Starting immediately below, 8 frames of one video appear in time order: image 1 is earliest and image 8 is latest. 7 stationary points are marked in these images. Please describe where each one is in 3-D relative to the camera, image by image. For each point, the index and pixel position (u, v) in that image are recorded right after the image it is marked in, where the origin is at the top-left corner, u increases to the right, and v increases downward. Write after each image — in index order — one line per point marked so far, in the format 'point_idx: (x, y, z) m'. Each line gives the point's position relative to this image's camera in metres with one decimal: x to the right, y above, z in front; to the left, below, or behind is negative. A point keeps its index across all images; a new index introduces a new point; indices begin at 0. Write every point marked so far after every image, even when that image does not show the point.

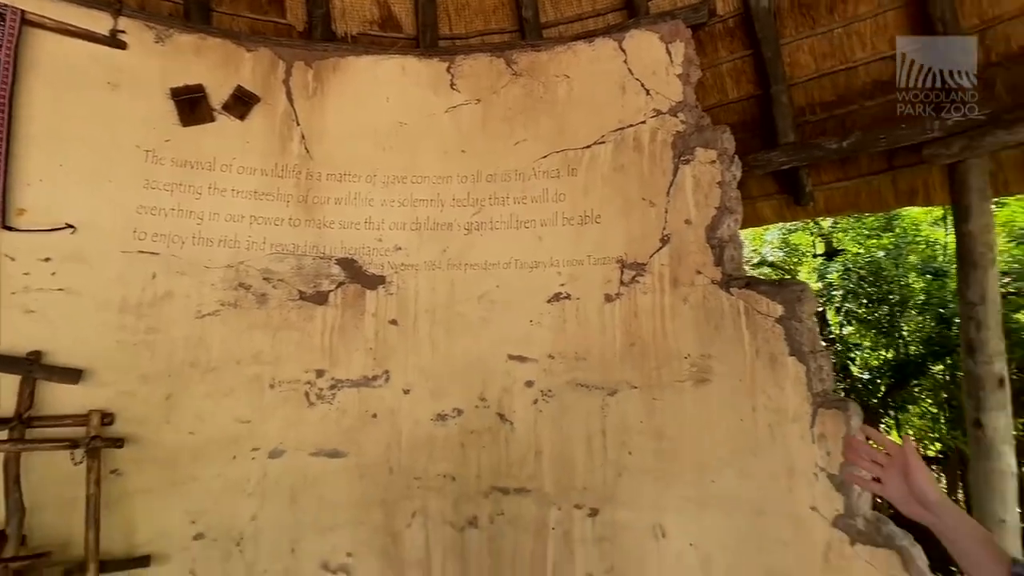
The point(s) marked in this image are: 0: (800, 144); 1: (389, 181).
0: (+2.1, +1.0, +4.4) m
1: (-0.9, +0.7, +4.3) m
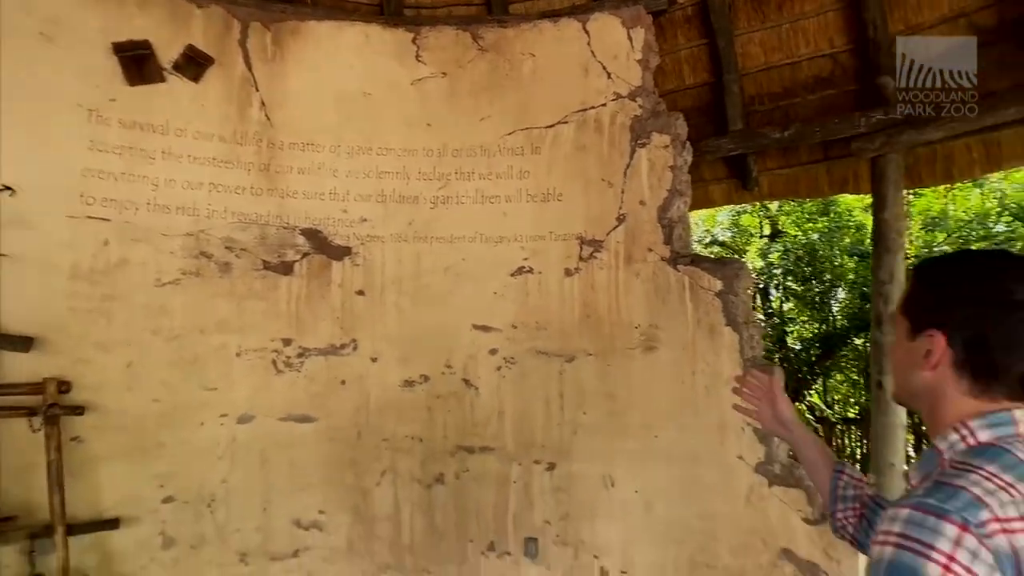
0: (+1.8, +1.2, +4.7) m
1: (-1.1, +1.0, +4.4) m
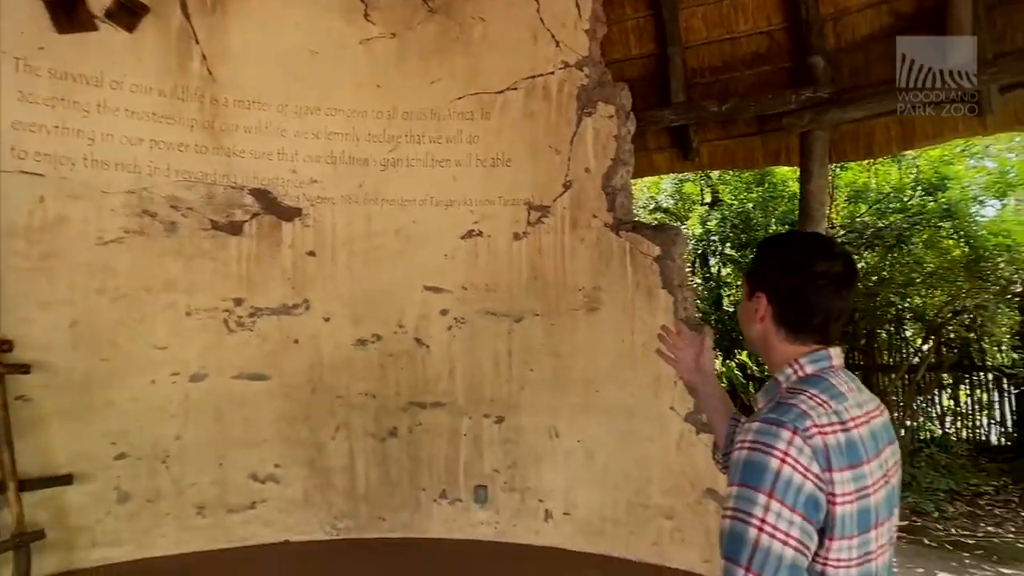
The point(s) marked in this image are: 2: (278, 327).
0: (+1.4, +1.5, +4.9) m
1: (-1.5, +1.2, +4.3) m
2: (-1.6, -0.3, +4.2) m
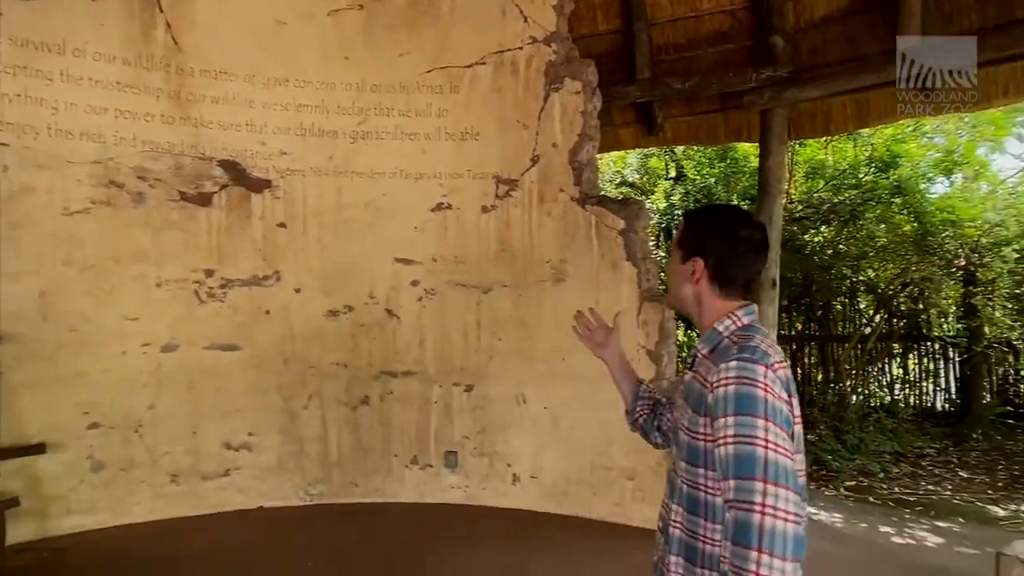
0: (+1.1, +1.7, +5.0) m
1: (-1.7, +1.4, +4.3) m
2: (-1.8, -0.1, +4.3) m
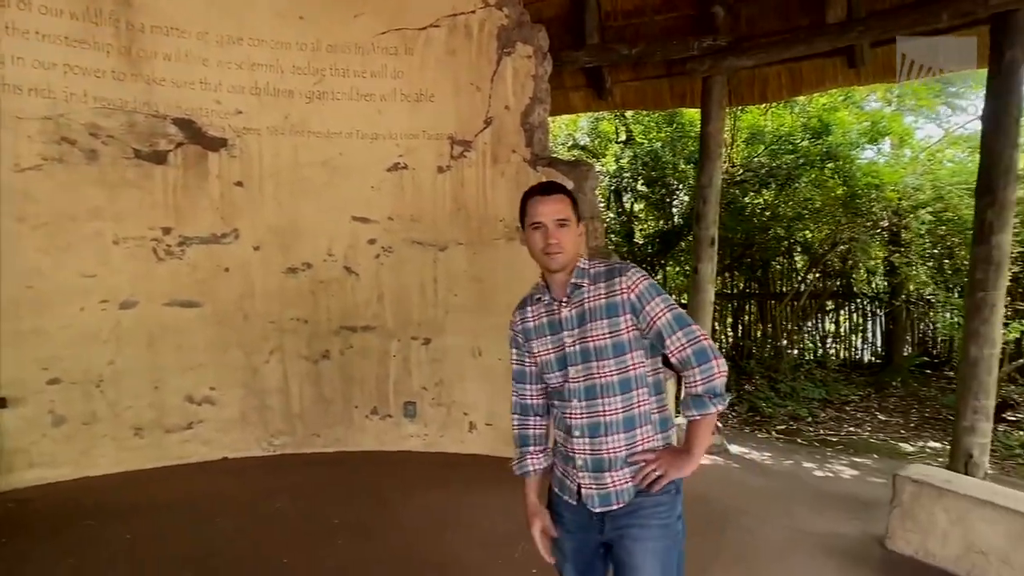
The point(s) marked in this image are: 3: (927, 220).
0: (+0.8, +2.0, +5.2) m
1: (-2.0, +1.7, +4.4) m
2: (-2.1, +0.2, +4.4) m
3: (+4.4, +0.7, +6.6) m
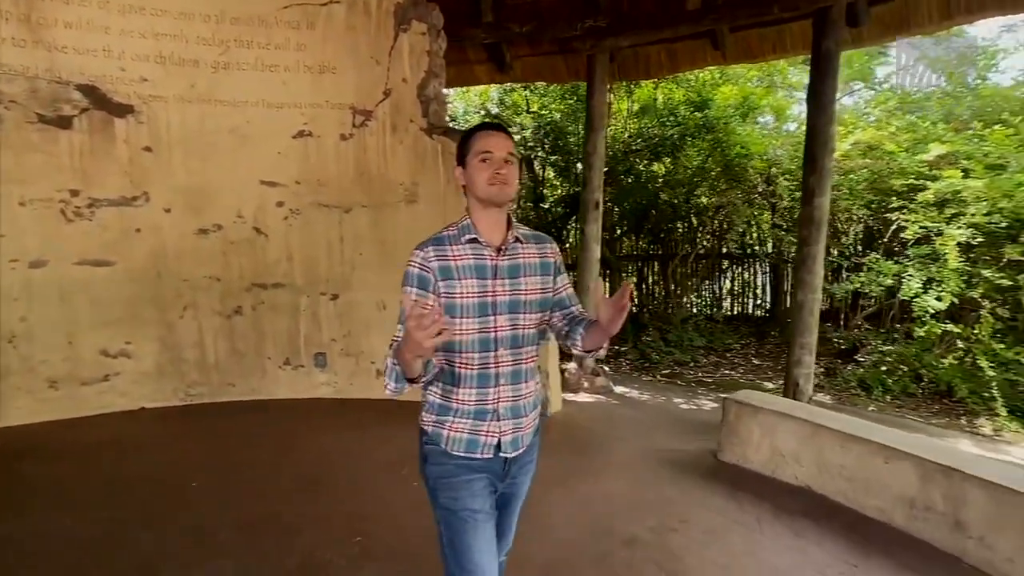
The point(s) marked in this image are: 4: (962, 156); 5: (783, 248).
0: (-0.1, +2.4, +5.6) m
1: (-2.8, +2.0, +4.5) m
2: (-2.9, +0.5, +4.6) m
3: (+3.4, +1.2, +7.4) m
4: (+3.9, +1.1, +5.4) m
5: (+3.4, +0.5, +7.7) m
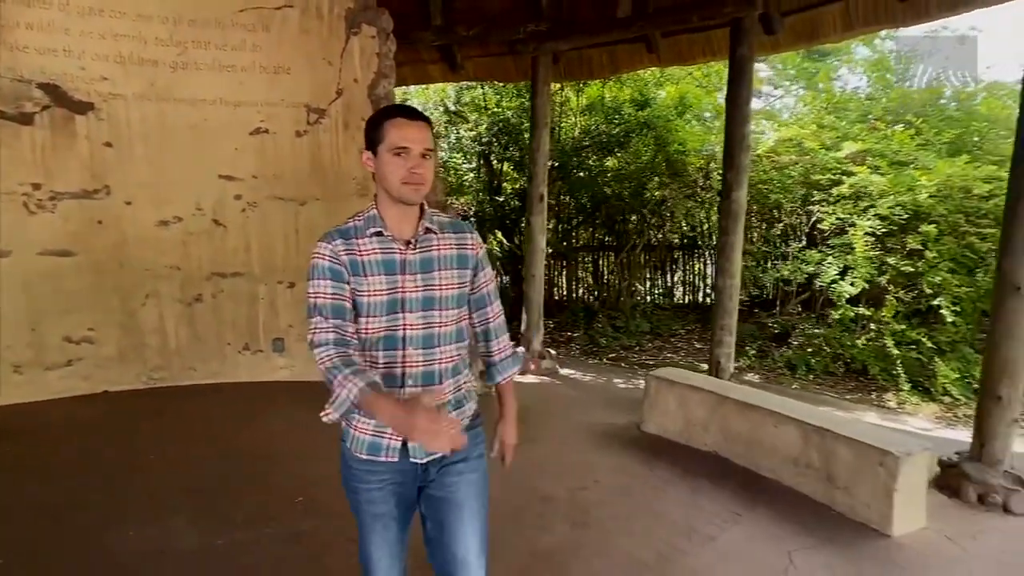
0: (-0.6, +2.5, +5.9) m
1: (-3.3, +2.1, +4.7) m
2: (-3.4, +0.6, +4.8) m
3: (+2.8, +1.4, +7.9) m
4: (+3.4, +1.3, +5.9) m
5: (+2.8, +0.6, +8.1) m
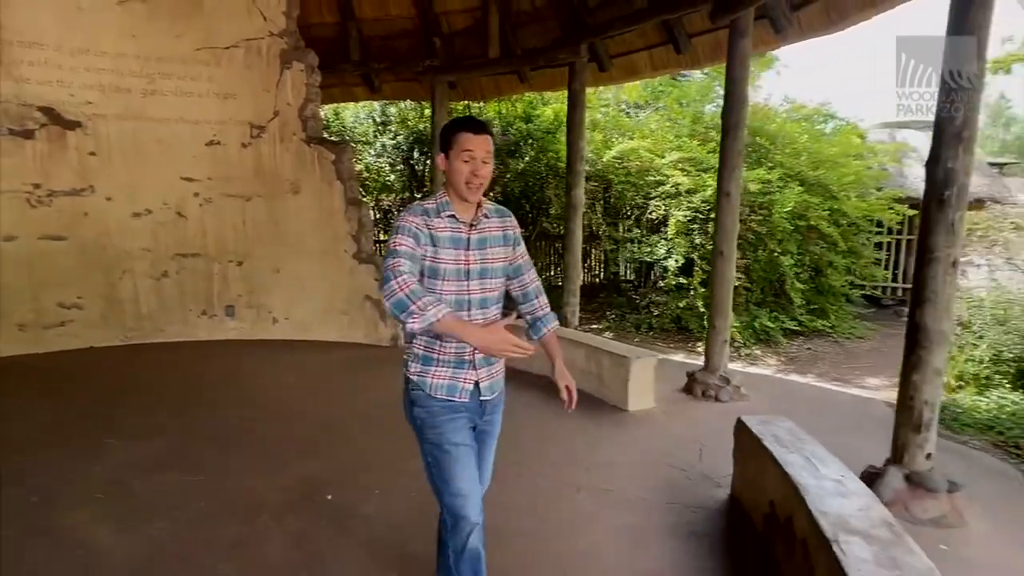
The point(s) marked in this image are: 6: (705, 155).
0: (-1.8, +2.8, +7.5) m
1: (-4.4, +2.3, +6.2) m
2: (-4.5, +0.8, +6.3) m
3: (+1.5, +1.7, +9.6) m
4: (+2.2, +1.6, +7.7) m
5: (+1.5, +0.9, +9.9) m
6: (+2.5, +1.6, +7.5) m
